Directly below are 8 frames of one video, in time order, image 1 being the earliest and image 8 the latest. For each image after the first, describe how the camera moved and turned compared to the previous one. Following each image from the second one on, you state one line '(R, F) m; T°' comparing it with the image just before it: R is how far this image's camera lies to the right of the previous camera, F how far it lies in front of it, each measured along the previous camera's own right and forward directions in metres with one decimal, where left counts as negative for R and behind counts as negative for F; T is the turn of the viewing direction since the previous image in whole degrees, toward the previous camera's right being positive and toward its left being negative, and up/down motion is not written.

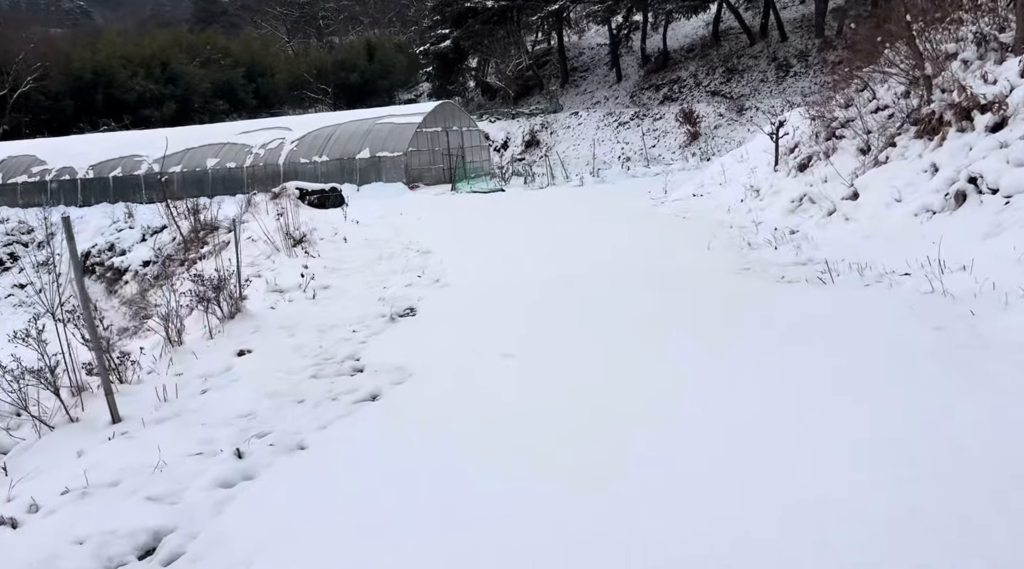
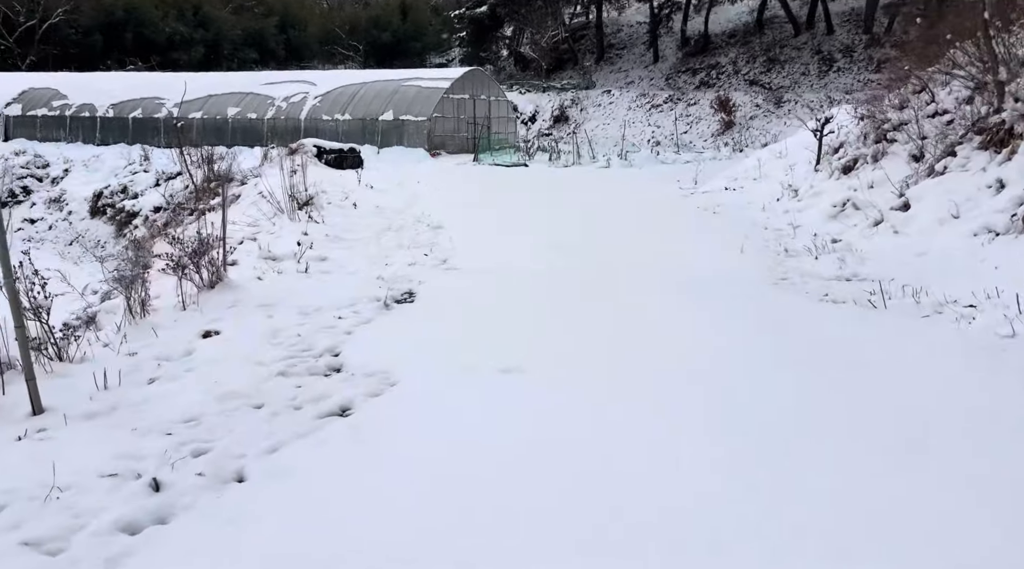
(0.0, +0.7) m; -1°
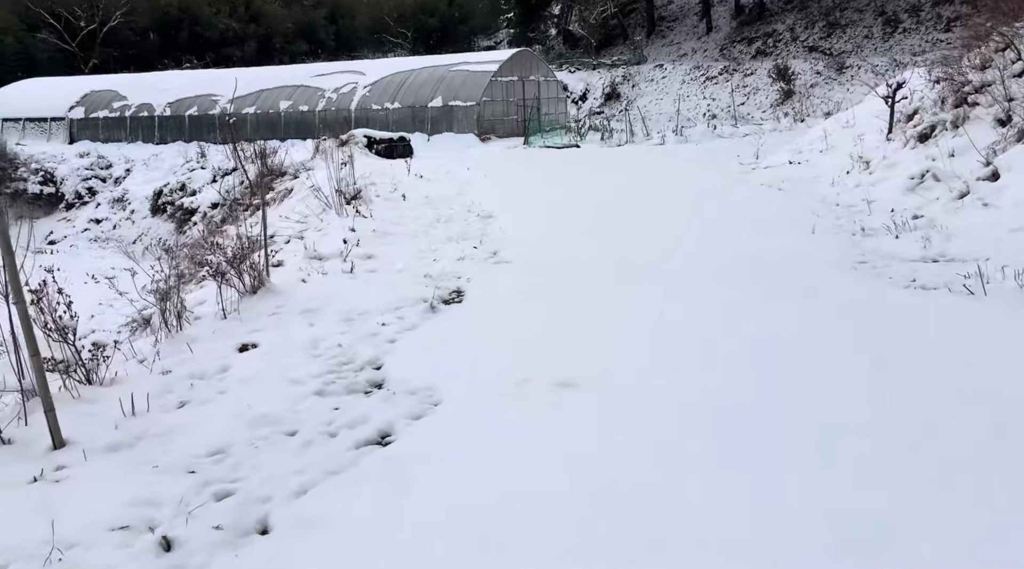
(0.0, +0.4) m; -4°
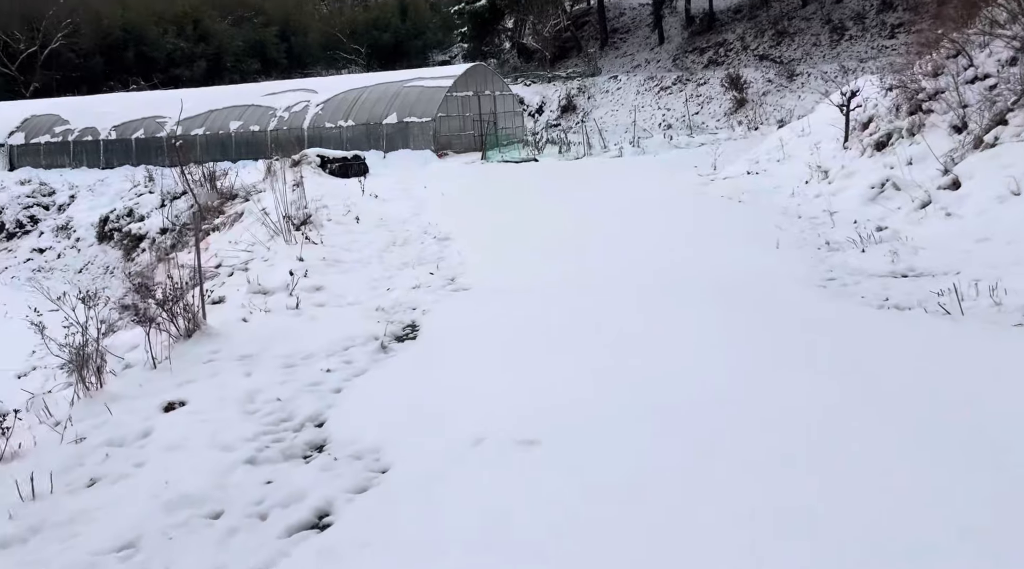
(0.0, +0.3) m; +2°
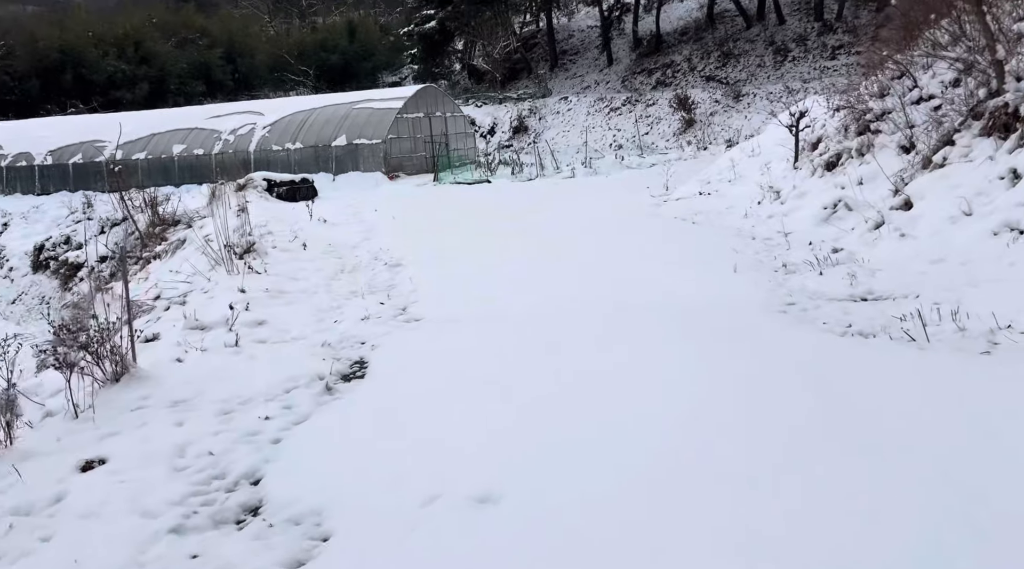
(0.0, +0.2) m; +3°
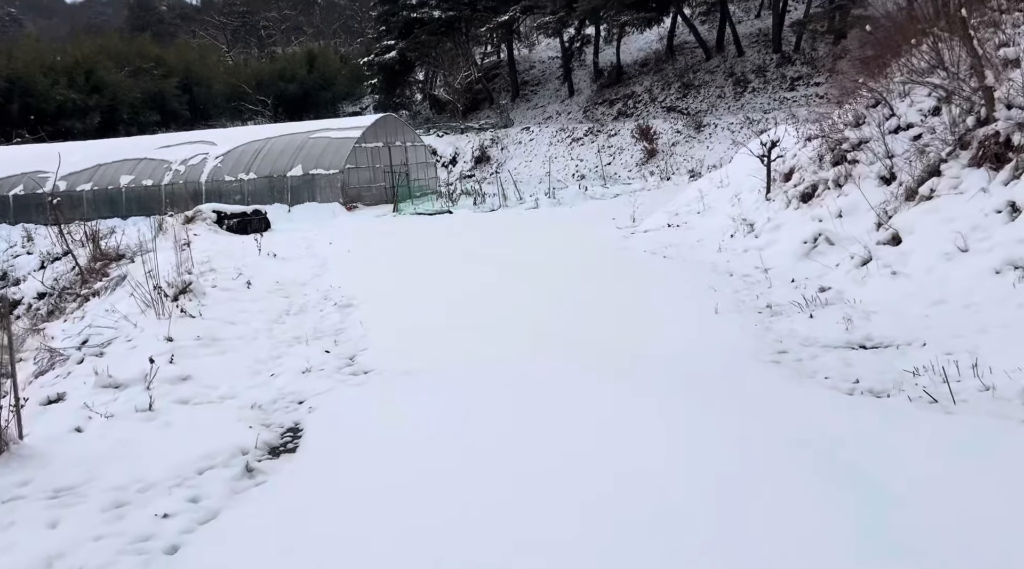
(0.0, +0.7) m; +2°
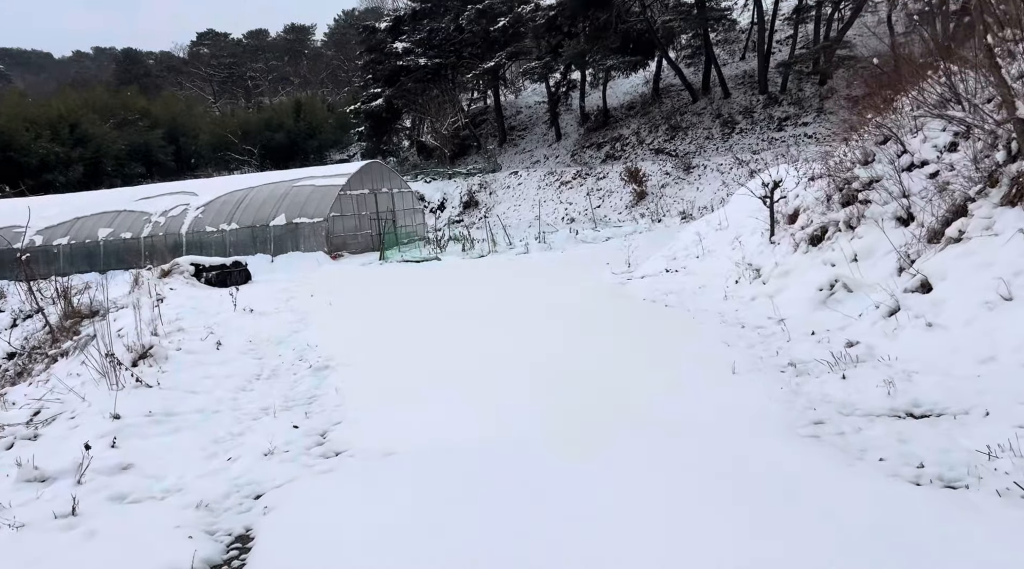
(0.0, +0.7) m; +1°
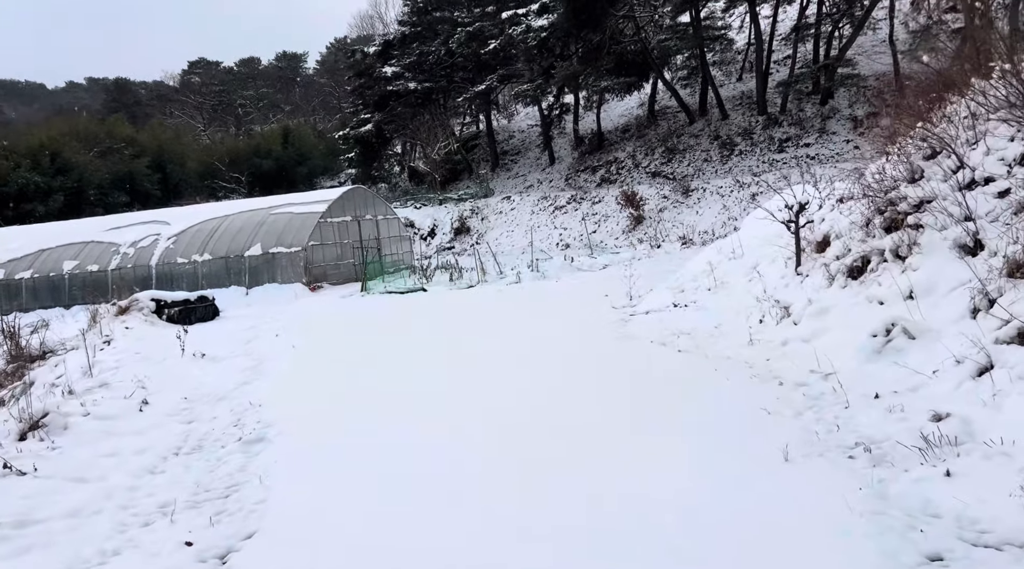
(+0.1, +1.6) m; 0°
